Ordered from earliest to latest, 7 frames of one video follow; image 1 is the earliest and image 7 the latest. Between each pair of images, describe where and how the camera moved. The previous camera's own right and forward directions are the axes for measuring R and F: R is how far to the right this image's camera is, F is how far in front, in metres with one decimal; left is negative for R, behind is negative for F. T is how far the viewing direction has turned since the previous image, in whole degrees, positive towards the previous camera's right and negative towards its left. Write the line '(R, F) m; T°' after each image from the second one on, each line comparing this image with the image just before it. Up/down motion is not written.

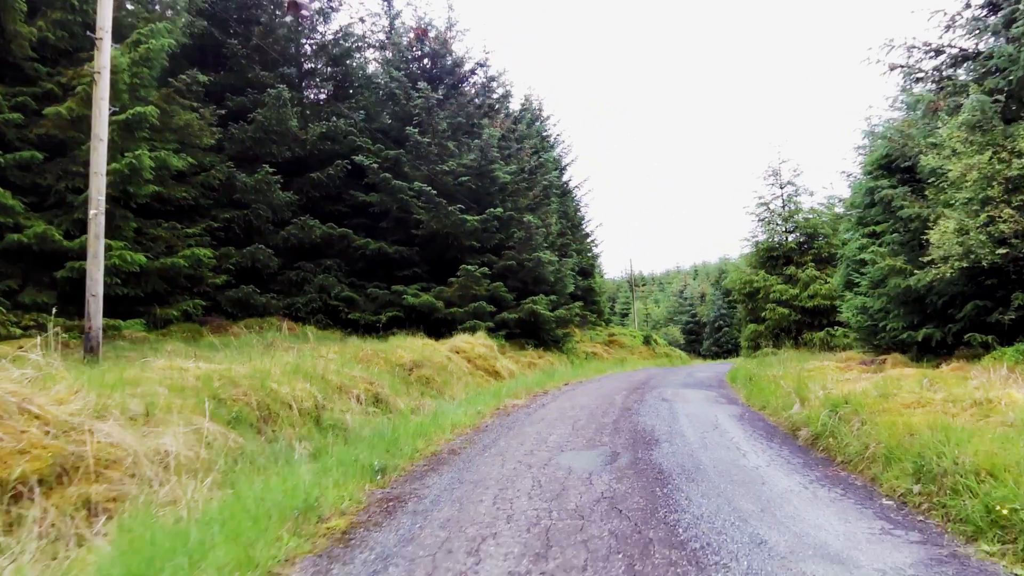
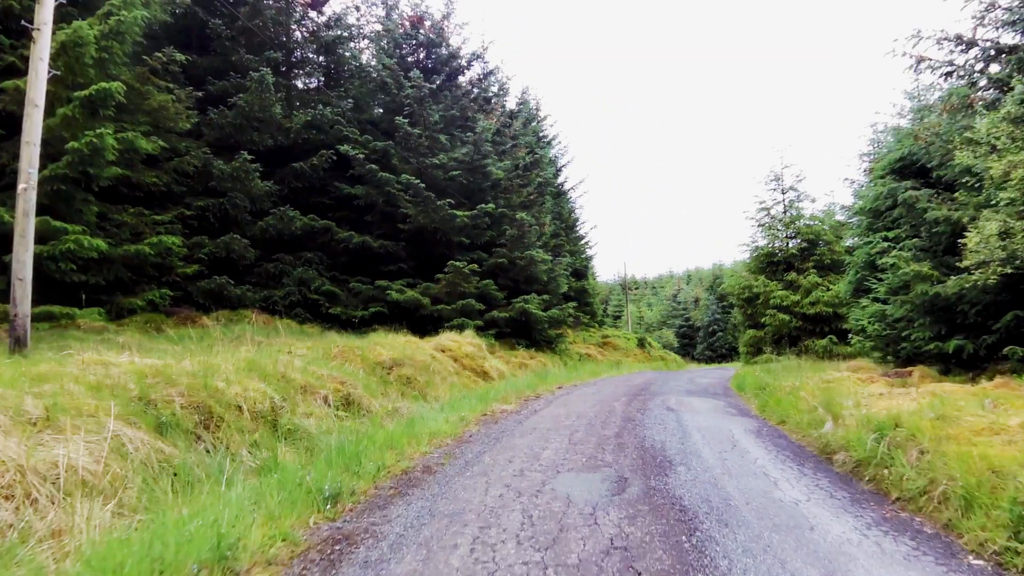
(0.0, +0.9) m; +1°
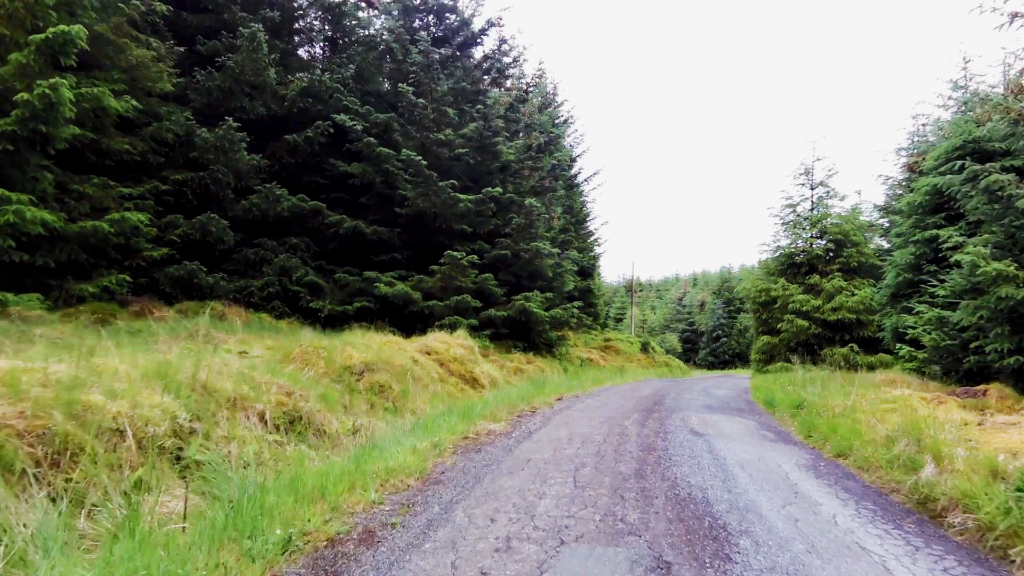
(+0.1, +1.4) m; 0°
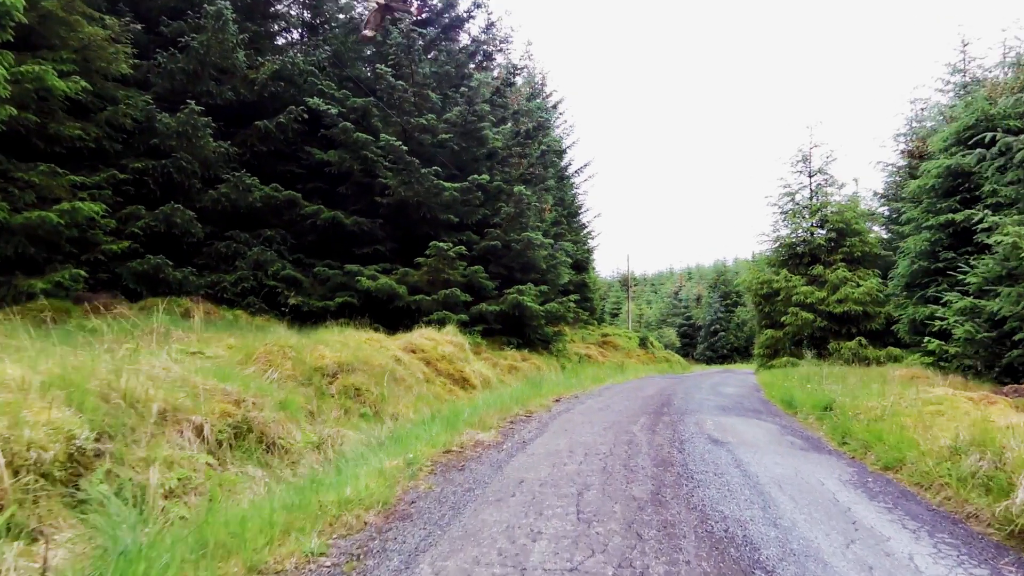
(+0.1, +0.9) m; 0°
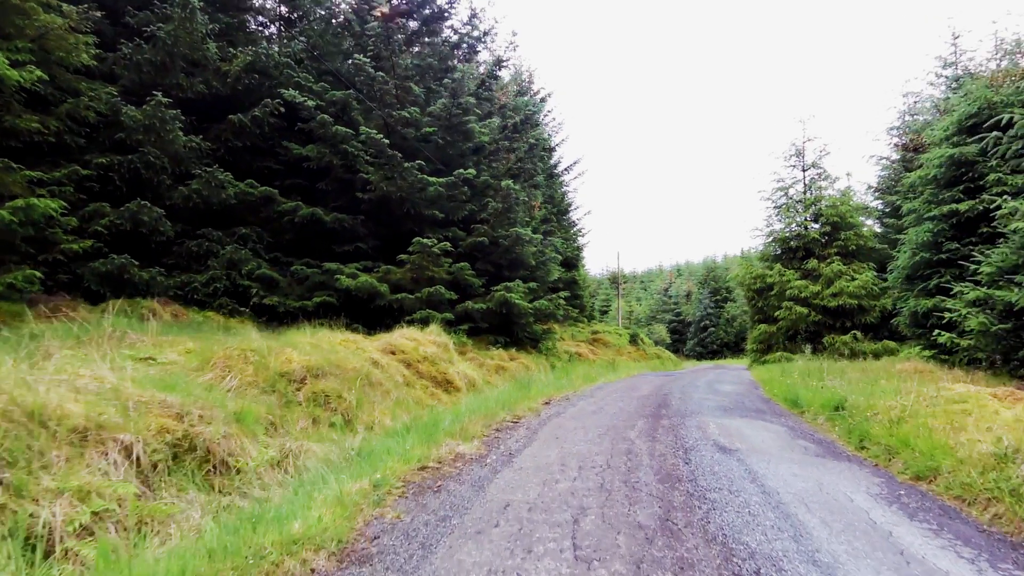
(0.0, +0.6) m; +1°
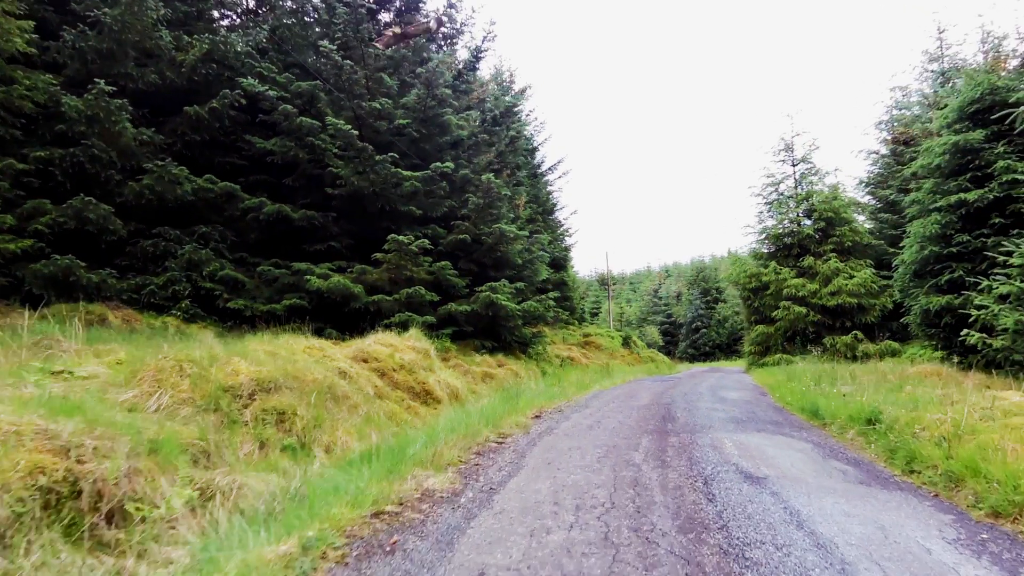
(+0.1, +0.9) m; +1°
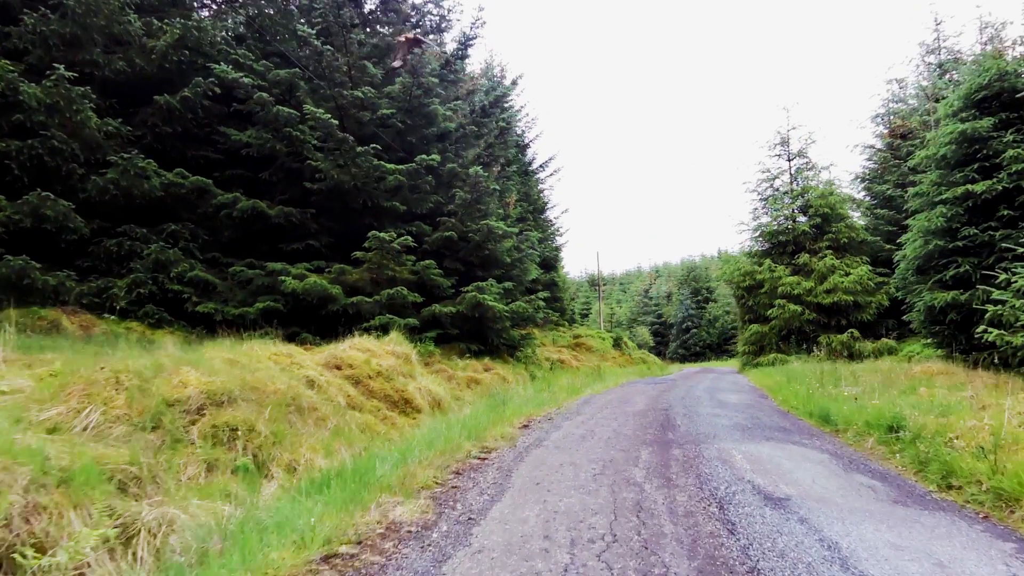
(0.0, +0.6) m; +1°
